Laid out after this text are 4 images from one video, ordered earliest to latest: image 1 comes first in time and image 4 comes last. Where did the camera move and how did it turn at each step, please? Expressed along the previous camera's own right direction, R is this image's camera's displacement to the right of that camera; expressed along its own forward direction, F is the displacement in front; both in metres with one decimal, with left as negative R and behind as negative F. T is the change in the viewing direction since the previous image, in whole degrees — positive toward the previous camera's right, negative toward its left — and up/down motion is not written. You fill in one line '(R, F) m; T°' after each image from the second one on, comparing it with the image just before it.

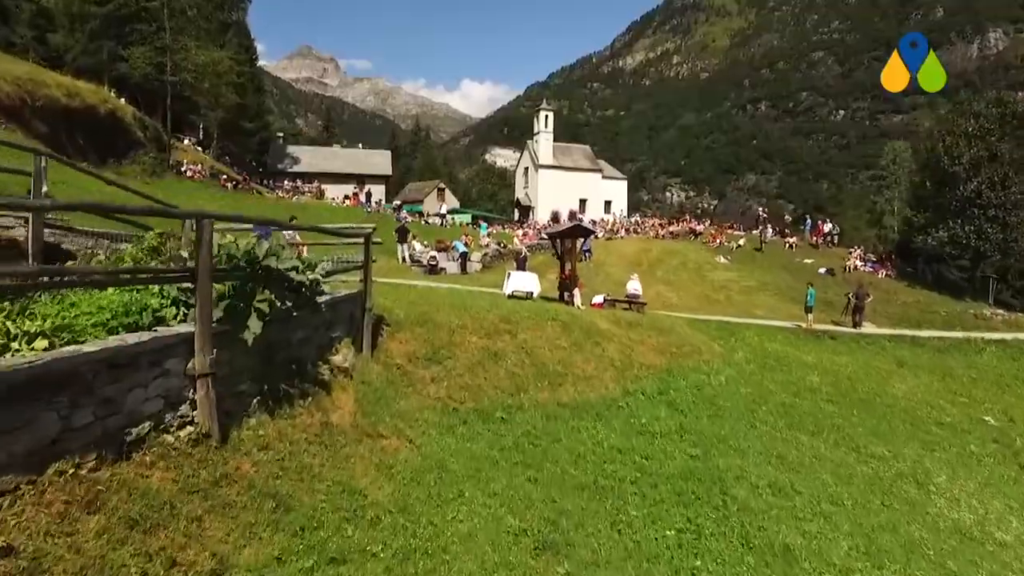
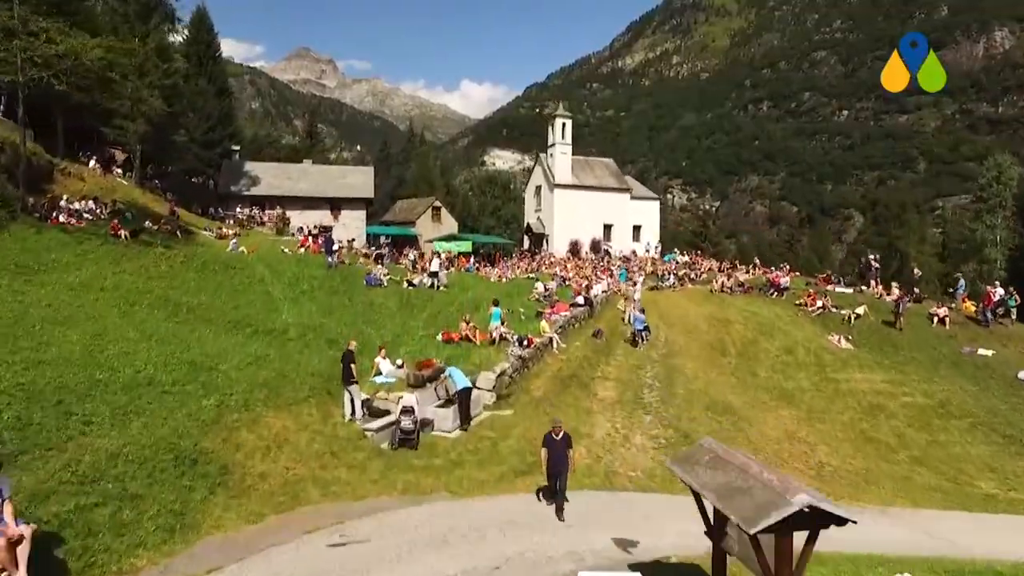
(-1.0, +13.9) m; 0°
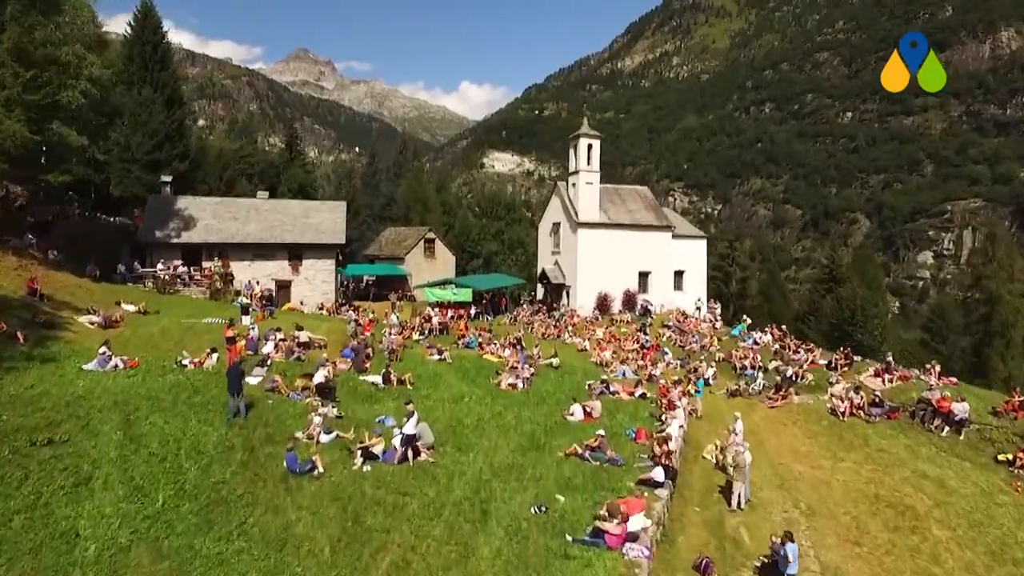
(-0.9, +14.0) m; 0°
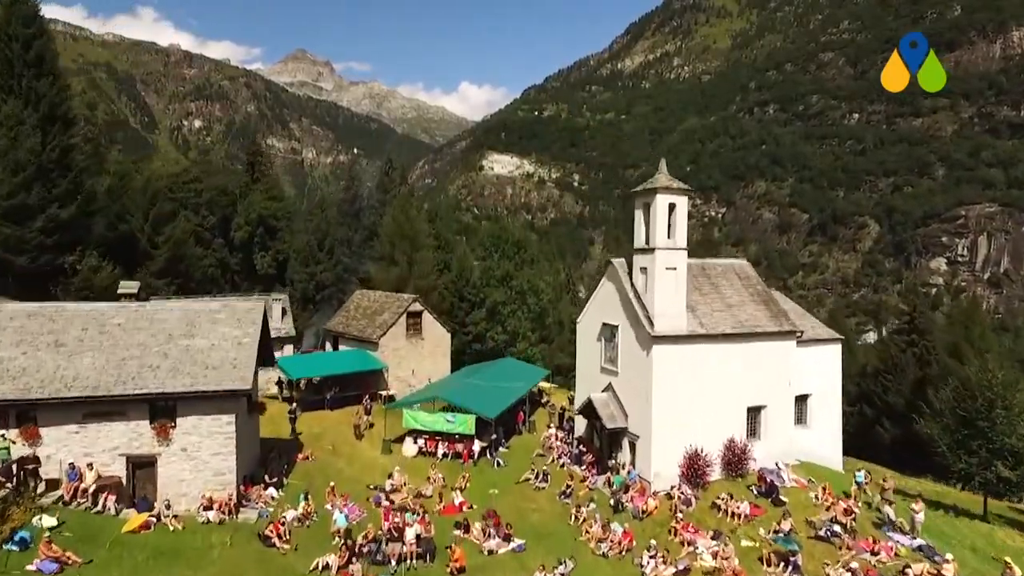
(-1.4, +20.7) m; 0°
